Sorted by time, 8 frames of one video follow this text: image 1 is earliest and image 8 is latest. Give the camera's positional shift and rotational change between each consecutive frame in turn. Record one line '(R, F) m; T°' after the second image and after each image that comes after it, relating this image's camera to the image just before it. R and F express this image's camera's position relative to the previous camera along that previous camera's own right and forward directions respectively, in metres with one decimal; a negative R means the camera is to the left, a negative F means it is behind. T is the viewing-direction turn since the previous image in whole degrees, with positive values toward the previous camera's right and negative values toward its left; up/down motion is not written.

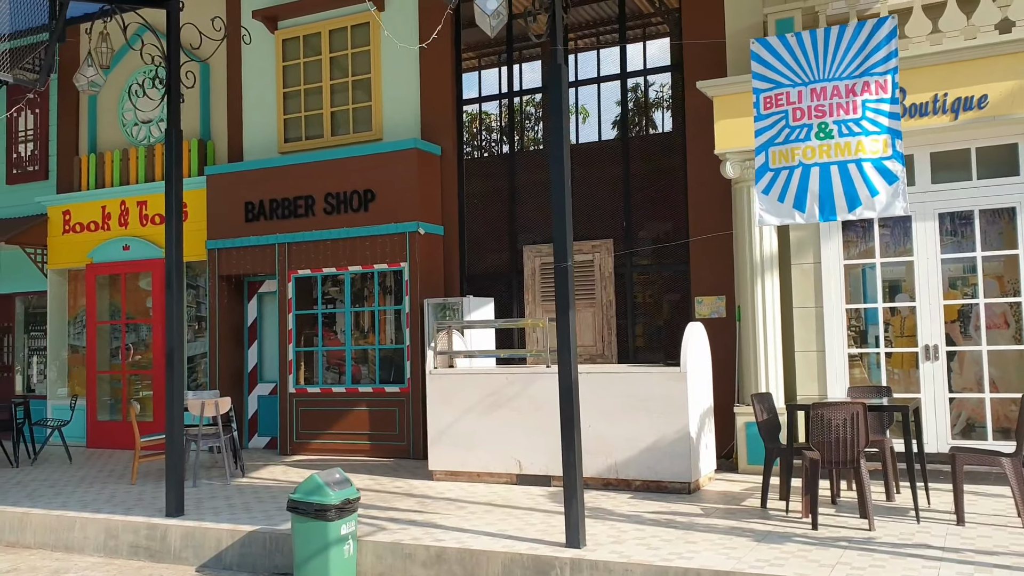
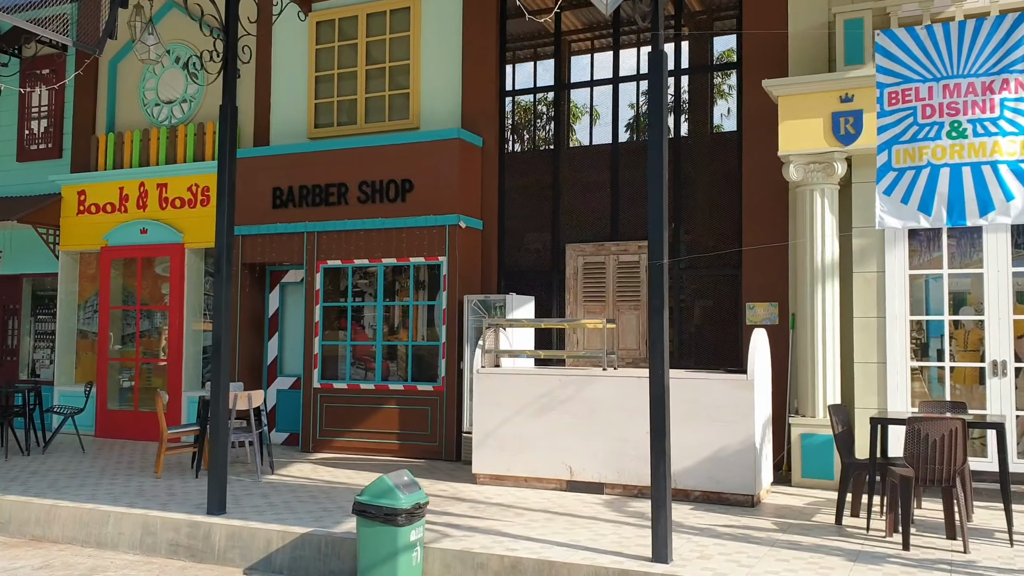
(-0.7, +0.4) m; +1°
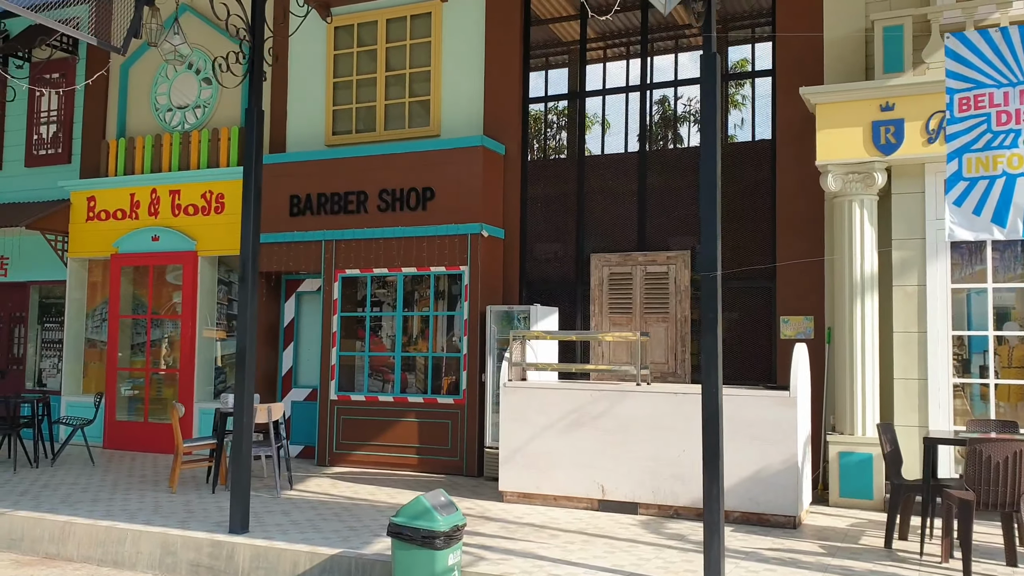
(-0.3, +0.3) m; 0°
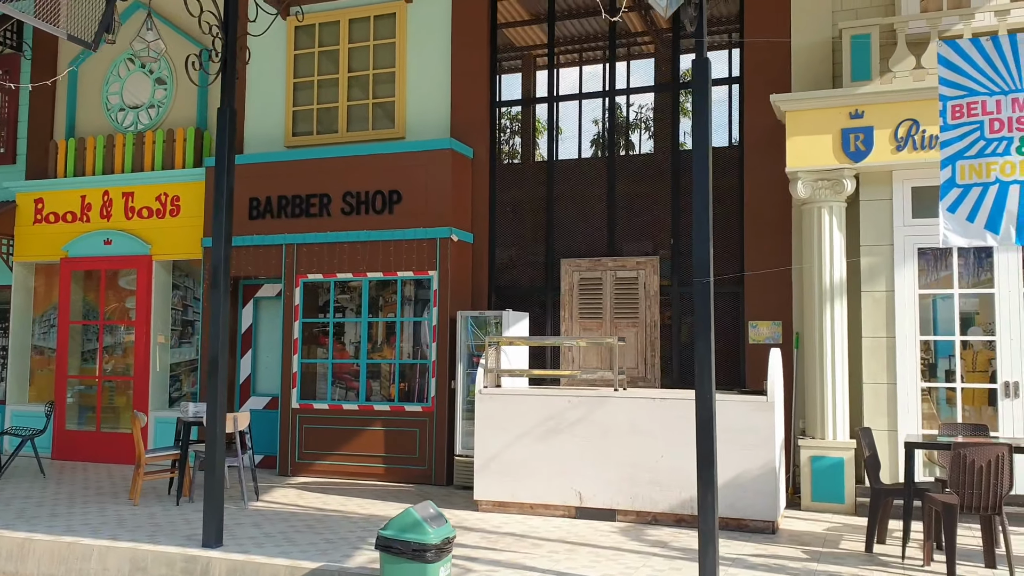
(-0.3, +0.1) m; +4°
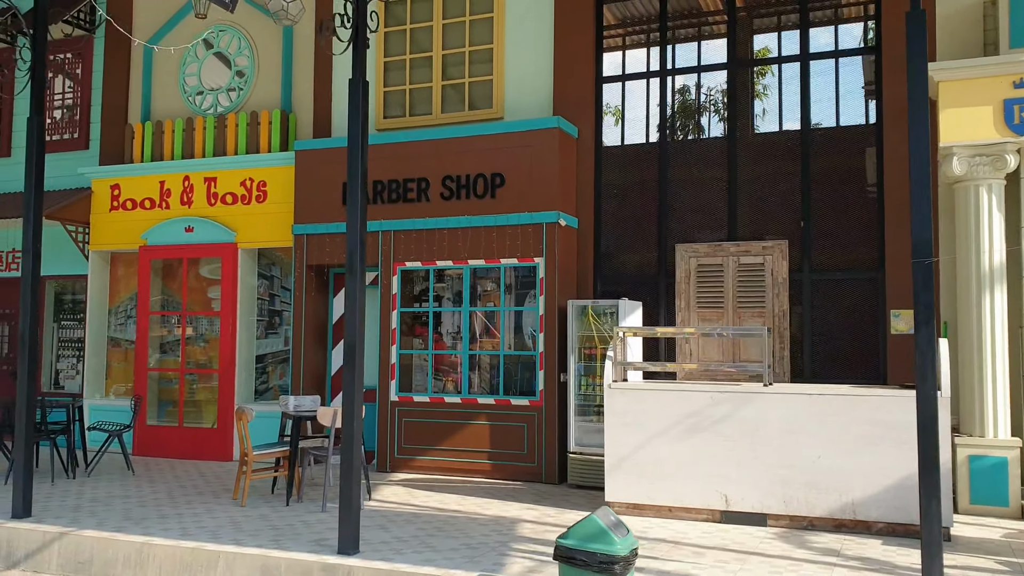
(-0.9, +0.6) m; -2°
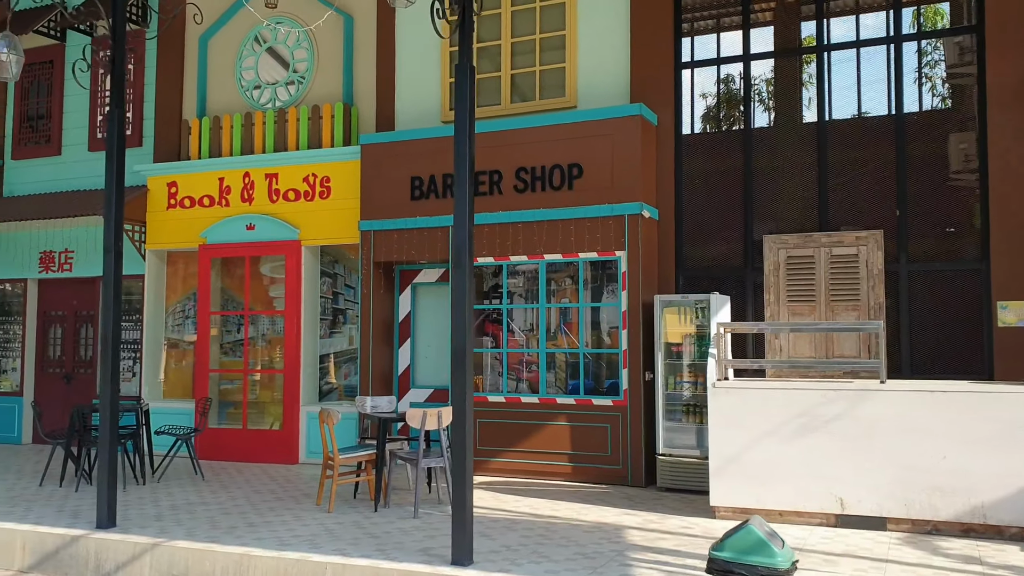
(-0.6, +0.3) m; -1°
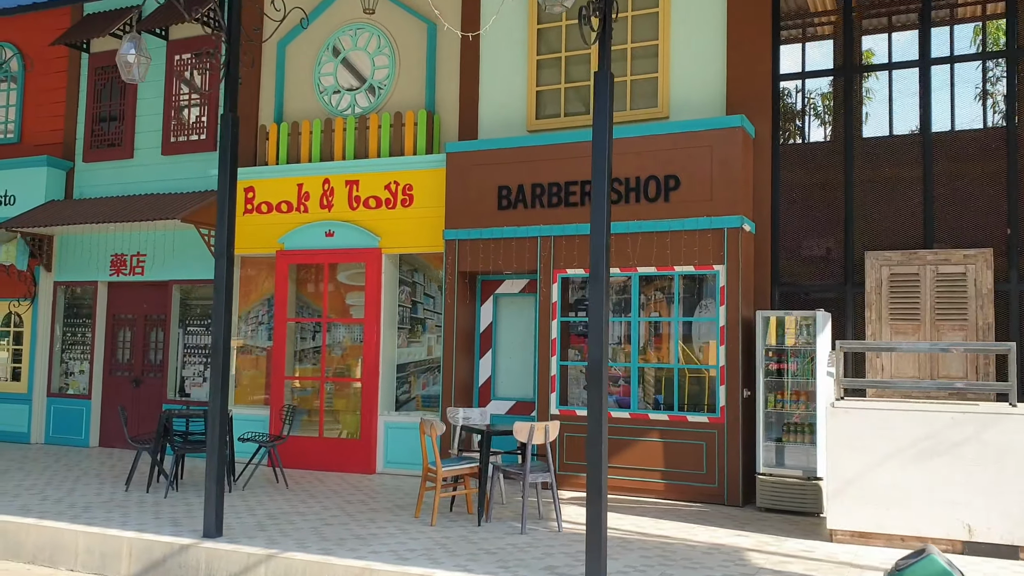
(-0.7, +0.1) m; -1°
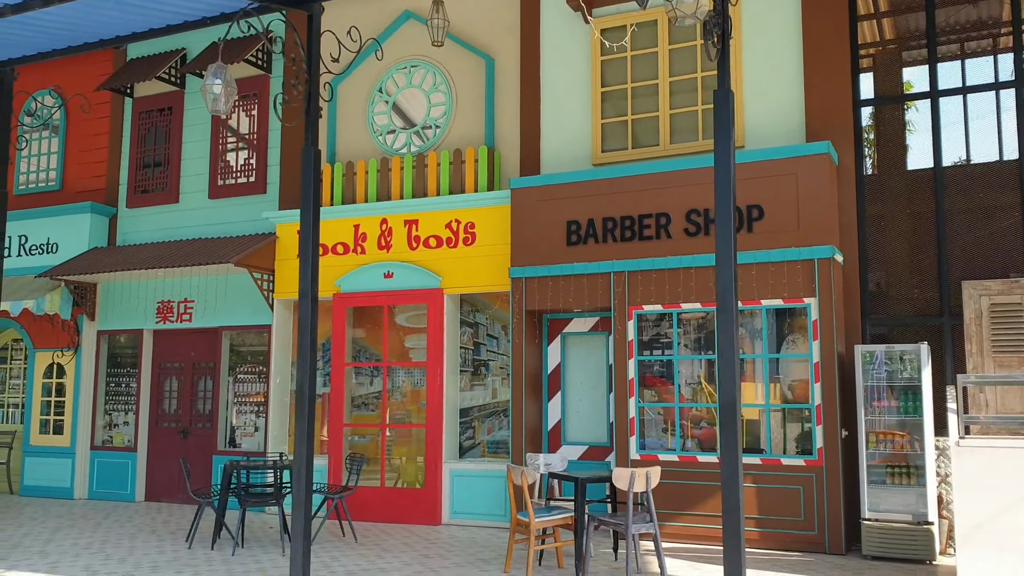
(-0.6, +0.4) m; -1°
